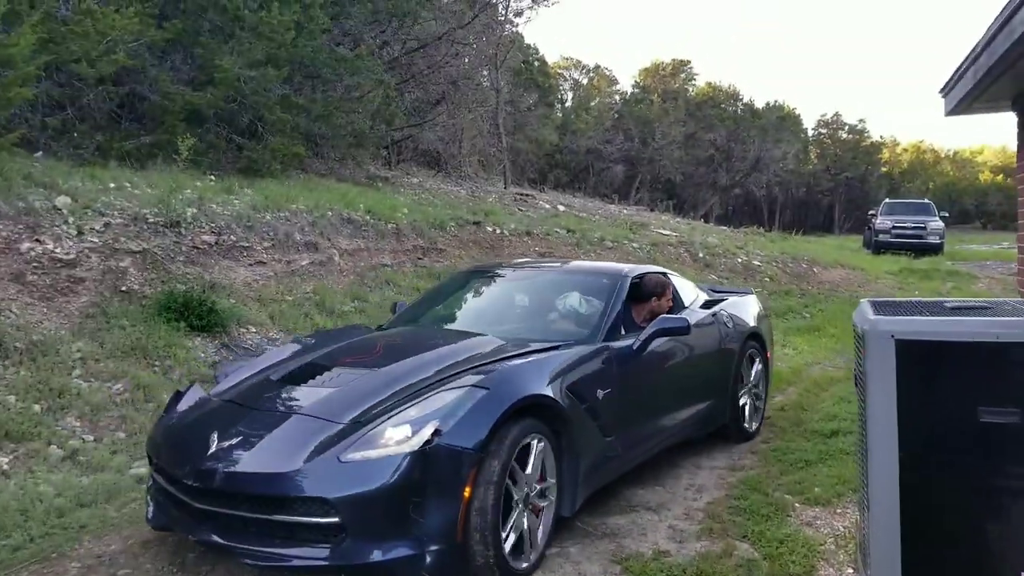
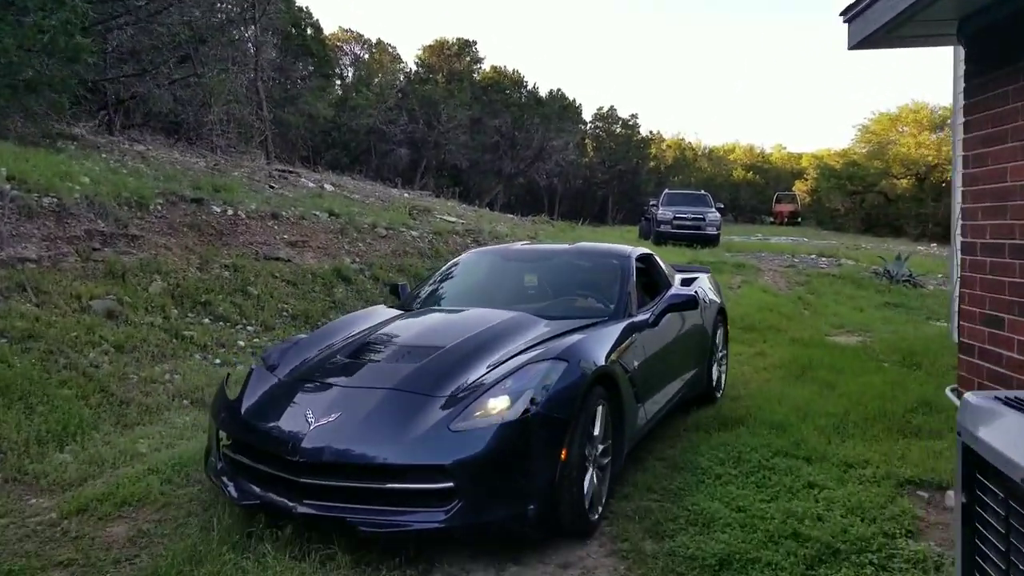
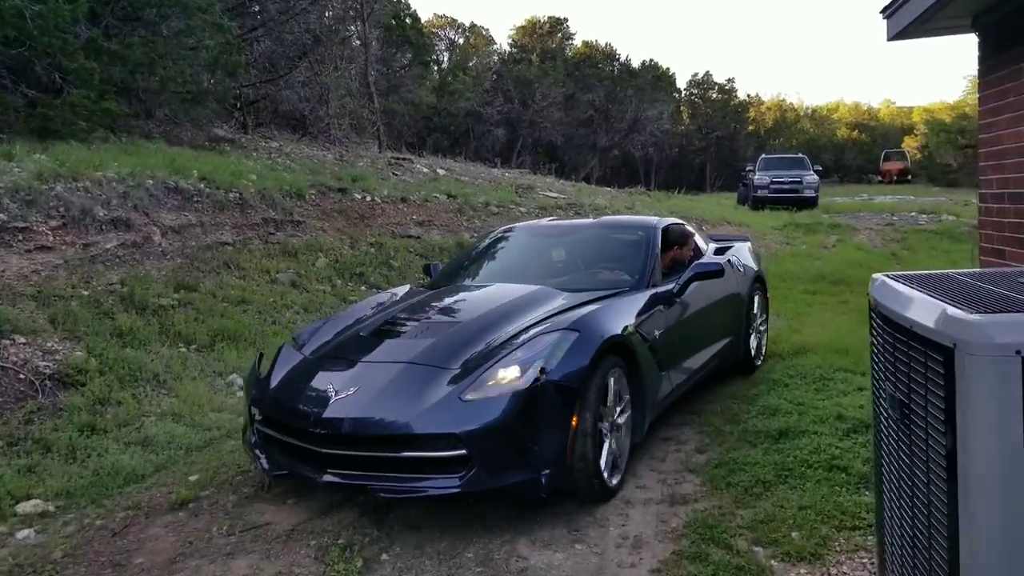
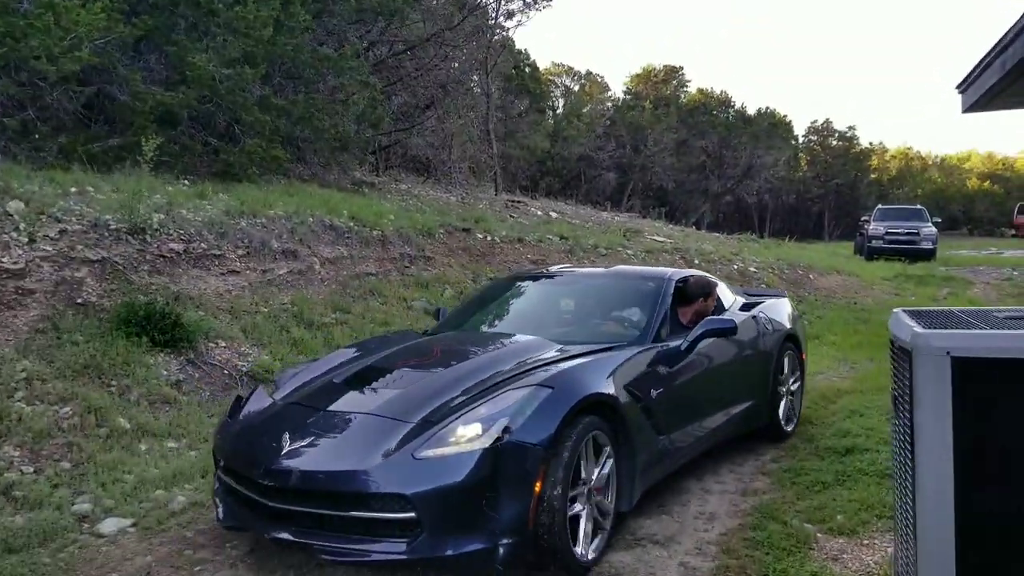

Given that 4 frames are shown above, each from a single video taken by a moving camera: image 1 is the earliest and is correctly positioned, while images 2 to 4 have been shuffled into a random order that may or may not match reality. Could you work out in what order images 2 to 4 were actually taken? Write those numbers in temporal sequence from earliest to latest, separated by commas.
4, 3, 2
